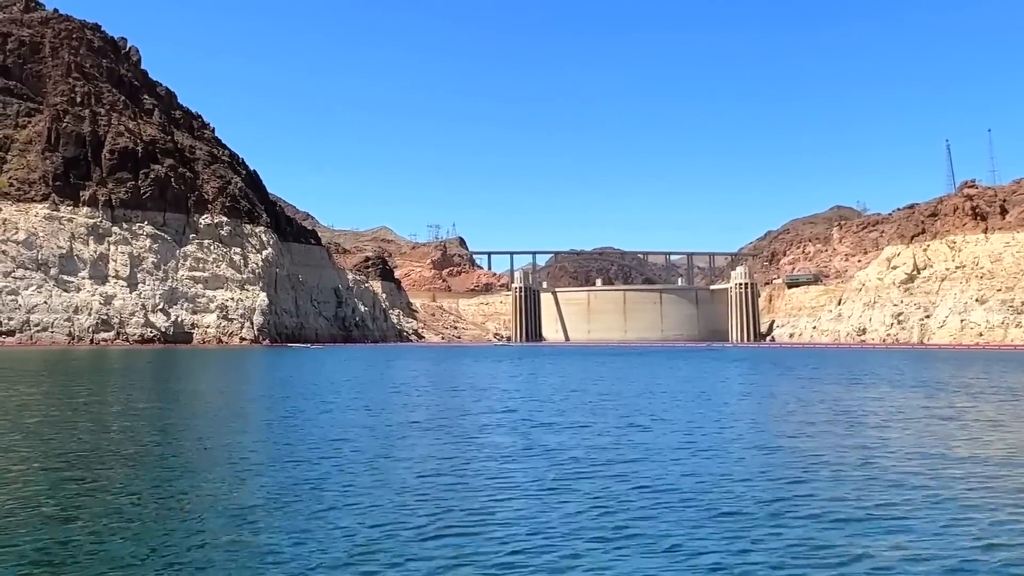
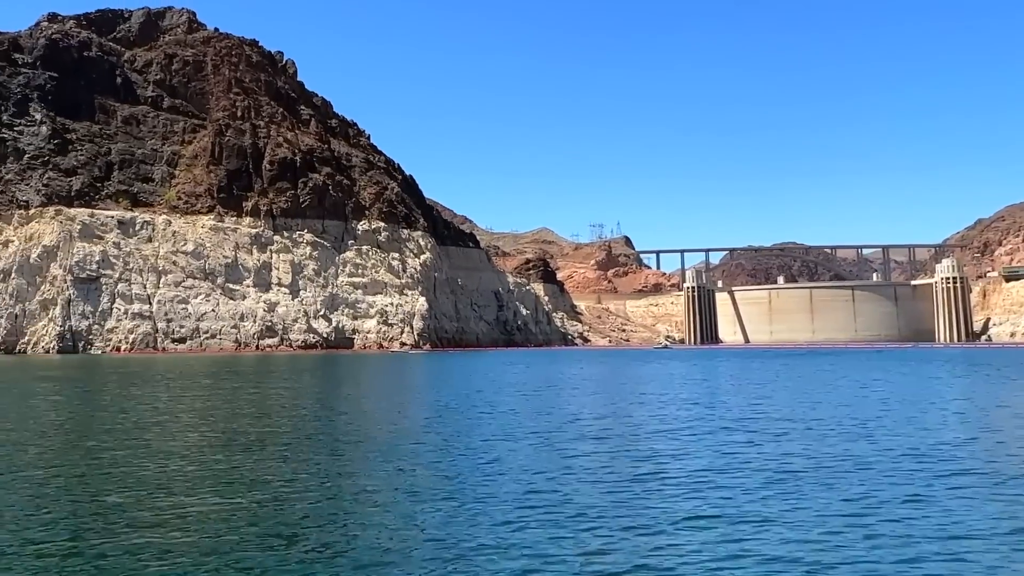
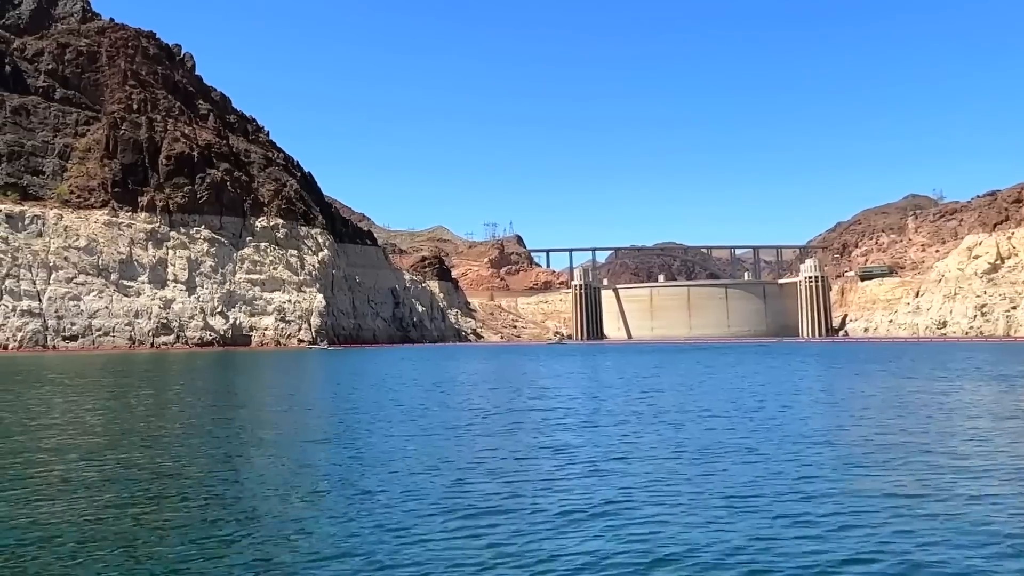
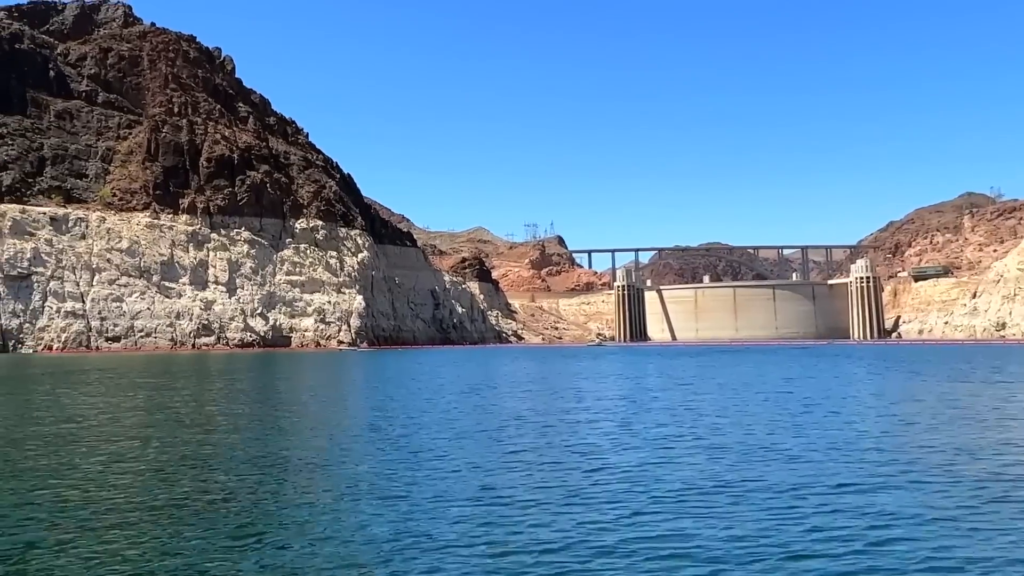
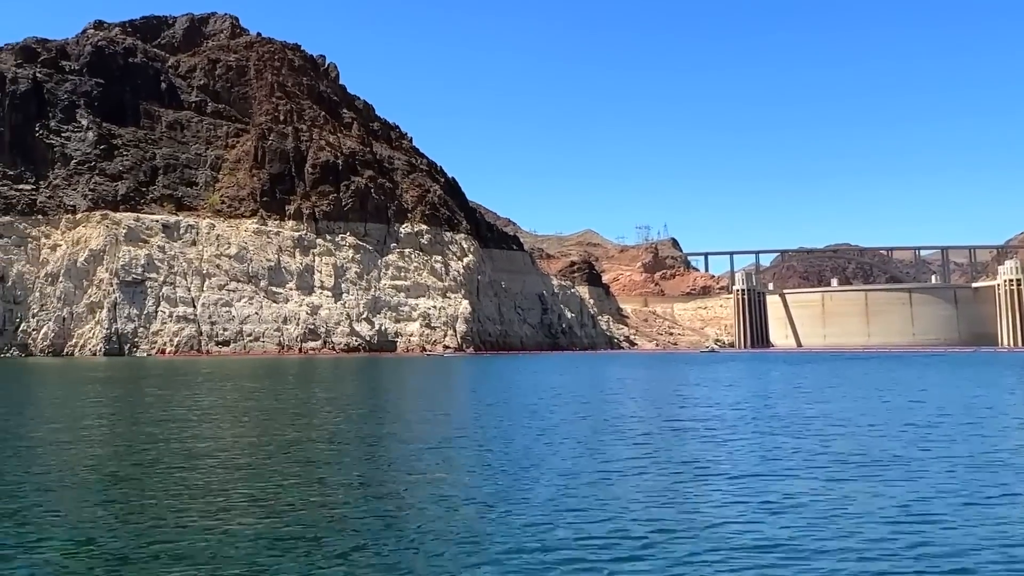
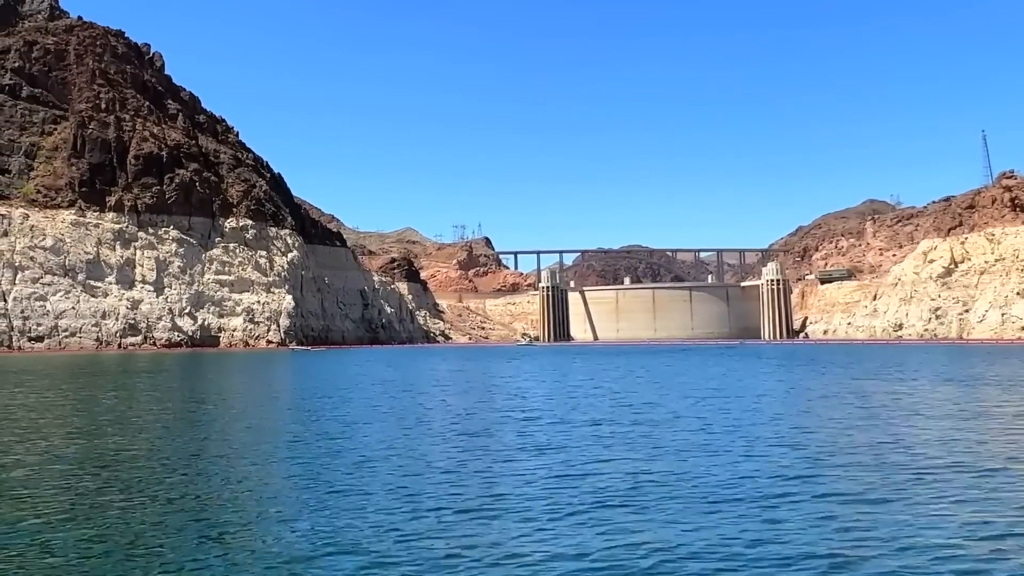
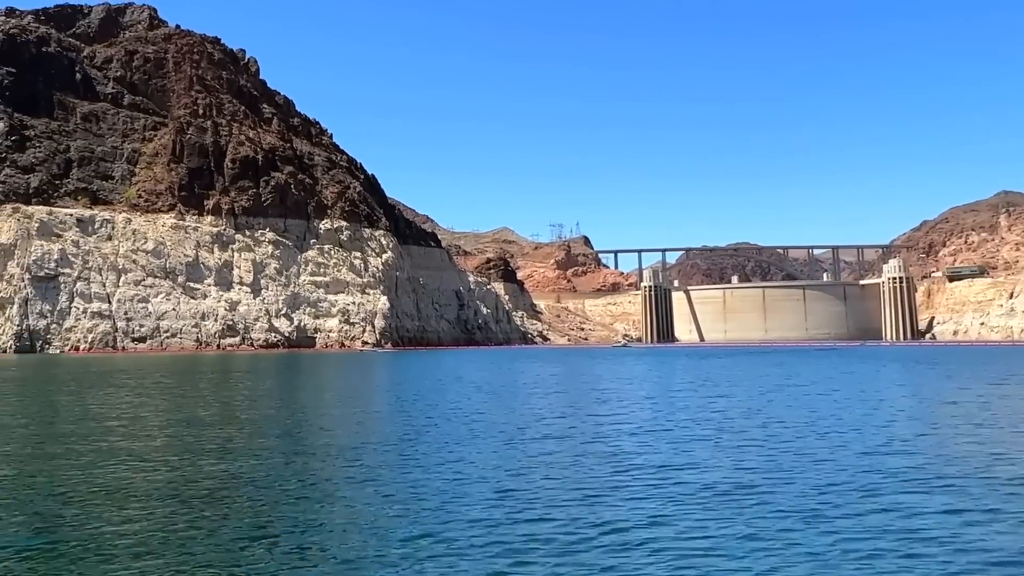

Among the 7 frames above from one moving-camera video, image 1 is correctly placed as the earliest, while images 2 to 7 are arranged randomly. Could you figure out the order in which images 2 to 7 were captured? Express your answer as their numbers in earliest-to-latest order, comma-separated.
6, 3, 4, 7, 2, 5
